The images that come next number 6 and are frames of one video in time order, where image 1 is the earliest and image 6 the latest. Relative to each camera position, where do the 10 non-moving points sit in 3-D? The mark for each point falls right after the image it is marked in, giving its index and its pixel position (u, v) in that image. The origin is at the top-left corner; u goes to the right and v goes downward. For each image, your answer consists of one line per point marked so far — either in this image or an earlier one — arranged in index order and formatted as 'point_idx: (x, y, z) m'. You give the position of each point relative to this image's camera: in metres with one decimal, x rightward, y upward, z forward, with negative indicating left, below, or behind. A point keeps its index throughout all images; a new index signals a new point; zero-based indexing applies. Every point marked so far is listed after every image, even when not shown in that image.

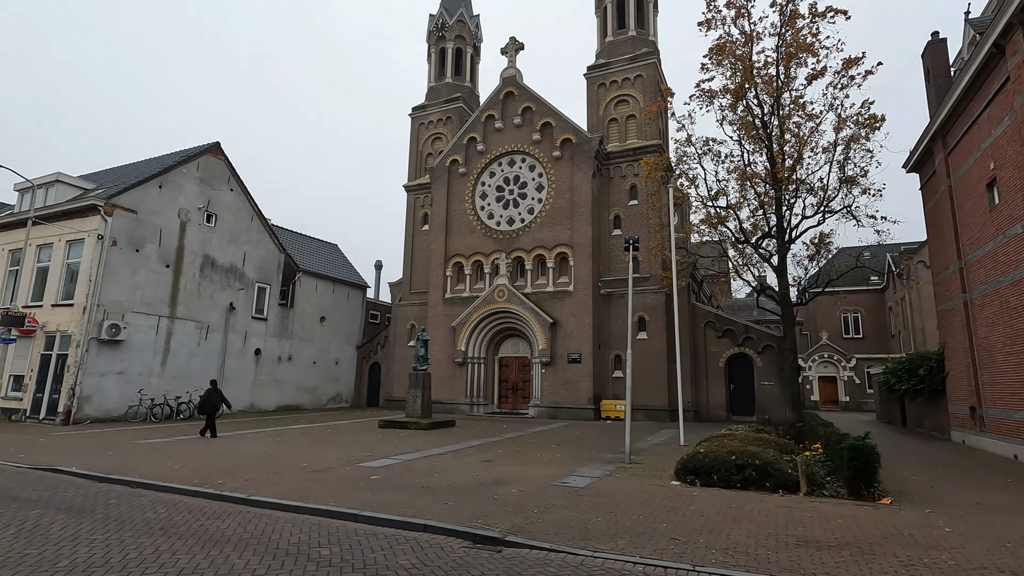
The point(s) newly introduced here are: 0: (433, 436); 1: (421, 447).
0: (-2.5, -4.8, +17.3) m
1: (-2.5, -4.4, +14.7) m
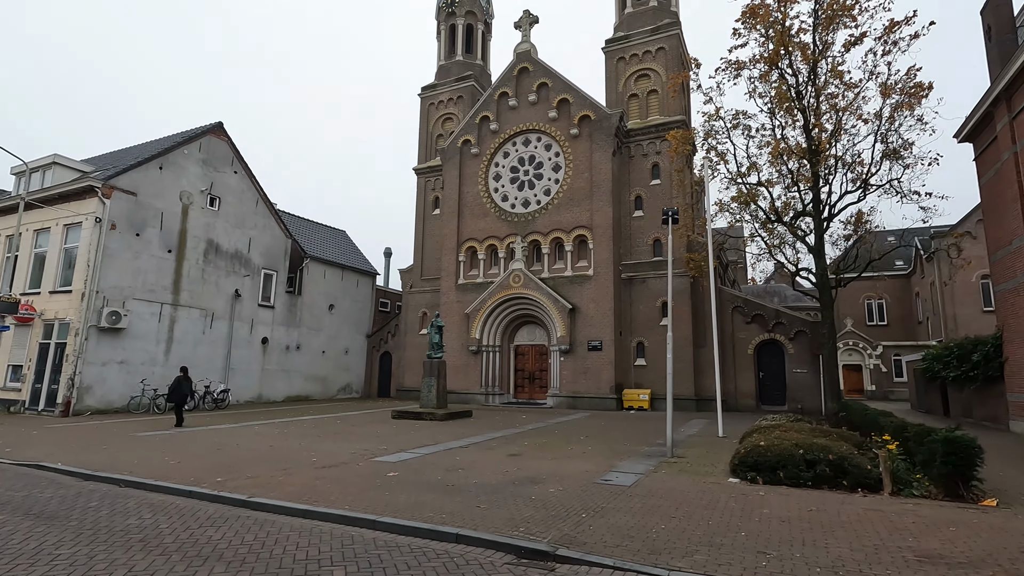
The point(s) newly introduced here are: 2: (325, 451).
0: (-1.9, -4.2, +16.2) m
1: (-1.9, -3.9, +13.6) m
2: (-4.1, -3.6, +11.6) m
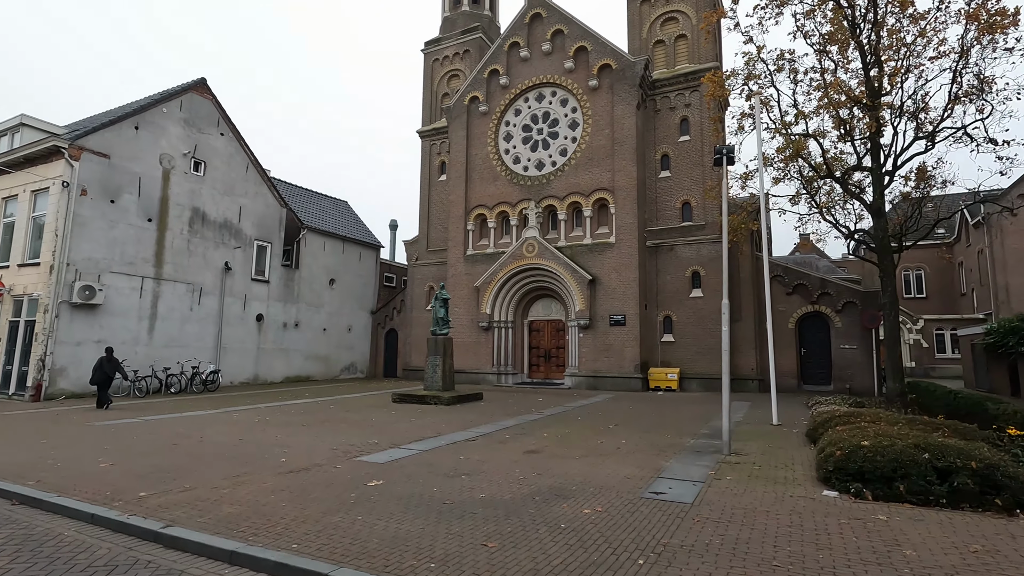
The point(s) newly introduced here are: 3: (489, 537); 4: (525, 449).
0: (-1.4, -3.3, +14.1) m
1: (-1.5, -3.1, +11.5) m
2: (-3.8, -2.8, +9.6) m
3: (-0.2, -2.4, +5.0) m
4: (+0.2, -2.8, +9.2) m
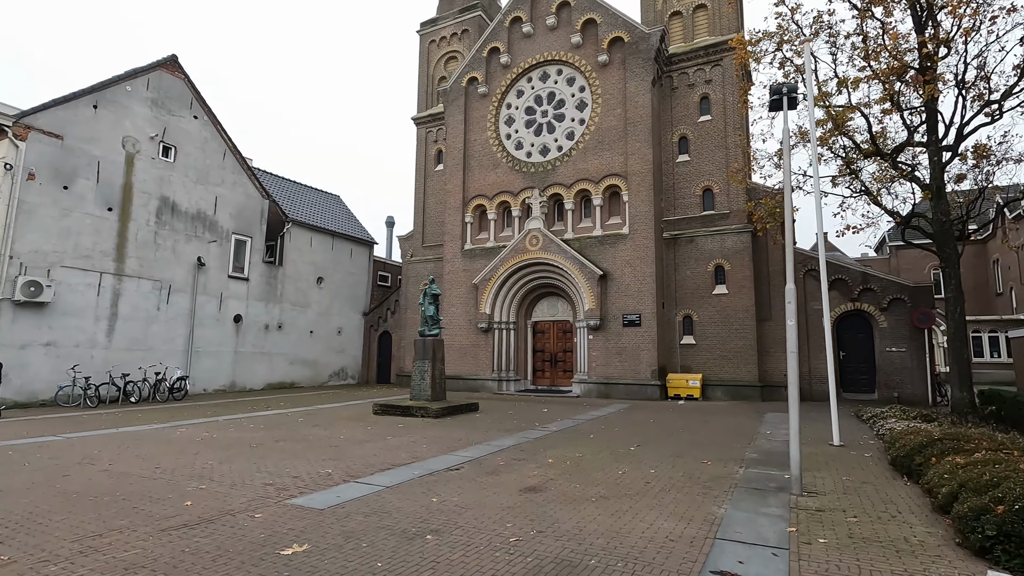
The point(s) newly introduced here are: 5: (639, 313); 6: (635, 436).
0: (-1.5, -3.1, +11.7) m
1: (-1.6, -2.8, +9.2) m
2: (-3.9, -2.6, +7.3) m
3: (-0.4, -2.1, +2.7) m
4: (+0.1, -2.5, +6.9) m
5: (+4.7, -0.9, +19.7) m
6: (+2.5, -3.0, +10.9) m
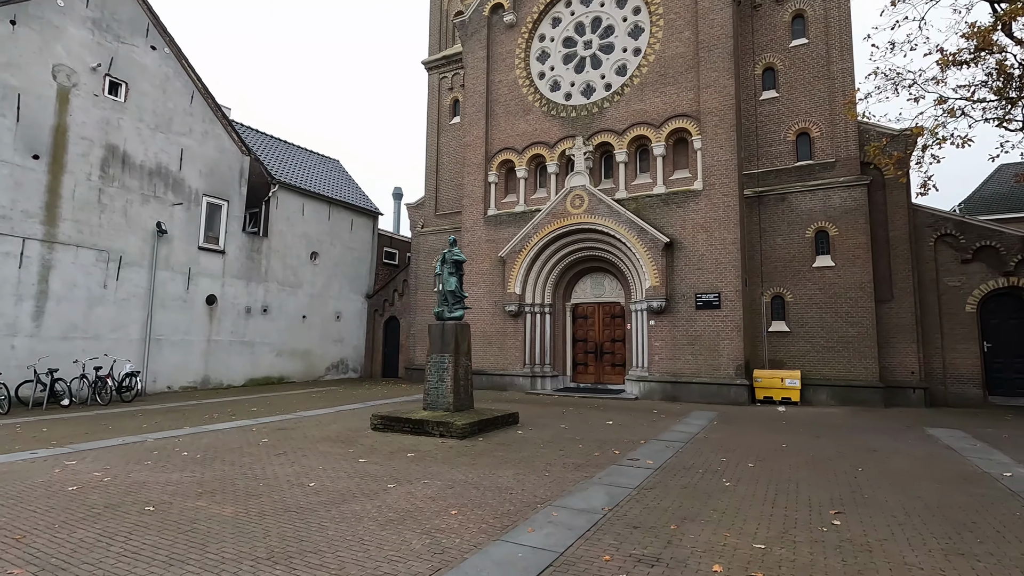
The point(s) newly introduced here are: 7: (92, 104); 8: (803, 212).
0: (-0.4, -2.5, +7.4) m
1: (-0.6, -2.2, +4.9) m
2: (-2.9, -2.1, +3.0) m
3: (+0.5, -1.6, -1.7) m
4: (+1.1, -2.0, +2.5) m
5: (+5.8, -0.1, +15.2) m
6: (+3.5, -2.4, +6.5) m
7: (-12.6, +5.5, +16.0) m
8: (+8.5, +2.2, +15.6) m
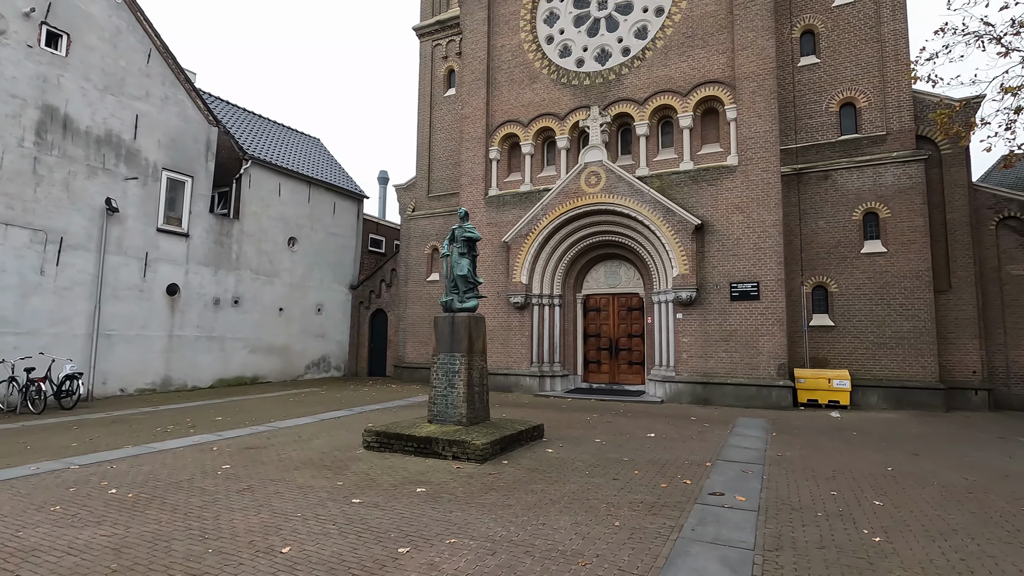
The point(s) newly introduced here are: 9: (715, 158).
0: (+0.1, -2.2, +5.4) m
1: (0.0, -2.0, +2.9) m
2: (-2.2, -1.9, +0.9) m
3: (+1.3, -1.5, -3.6) m
4: (+1.8, -1.8, +0.6) m
5: (+6.1, +0.2, +13.4) m
6: (+4.1, -2.2, +4.6) m
7: (-12.3, +5.9, +13.5) m
8: (+8.8, +2.5, +13.9) m
9: (+5.5, +3.5, +14.4) m
